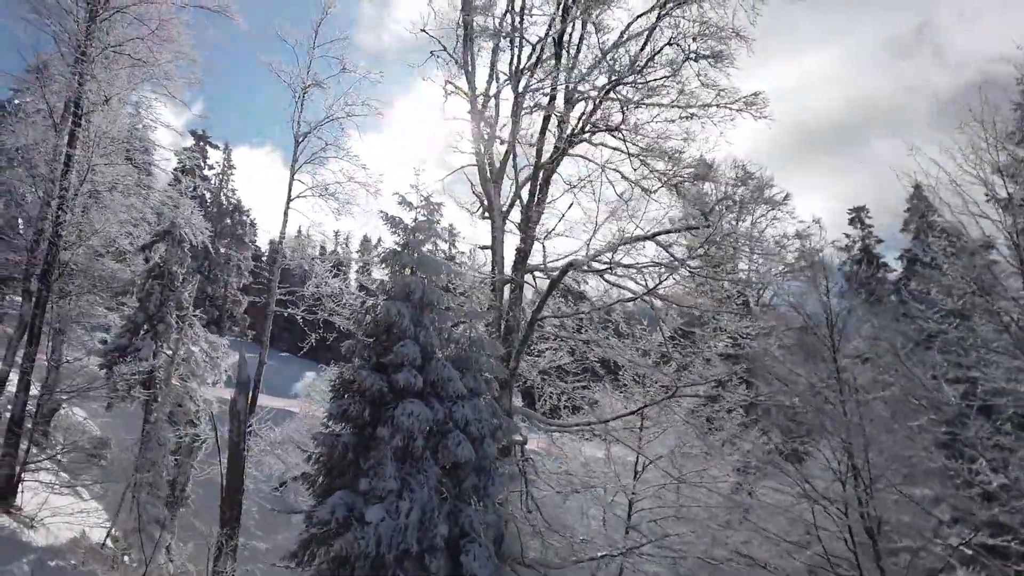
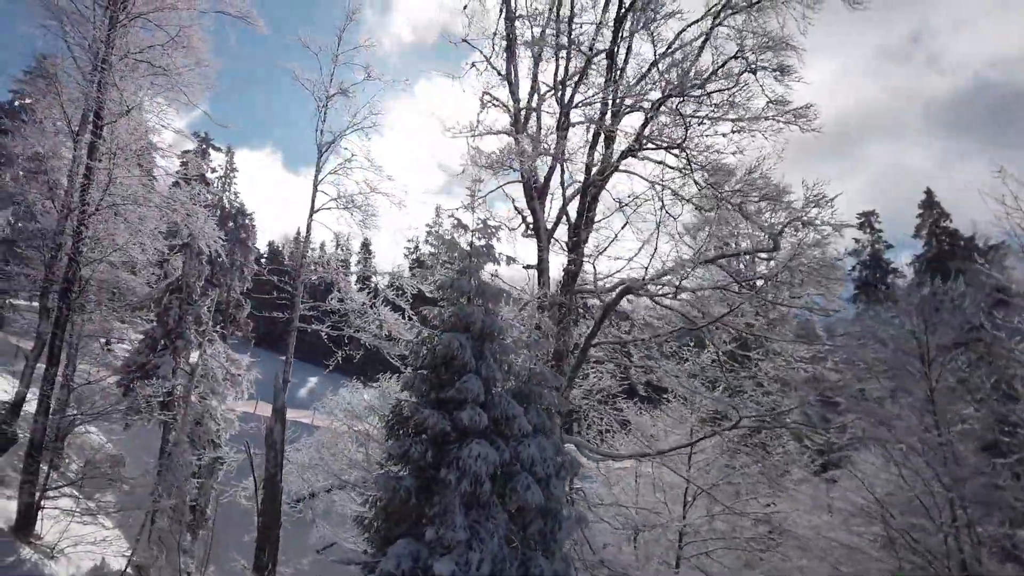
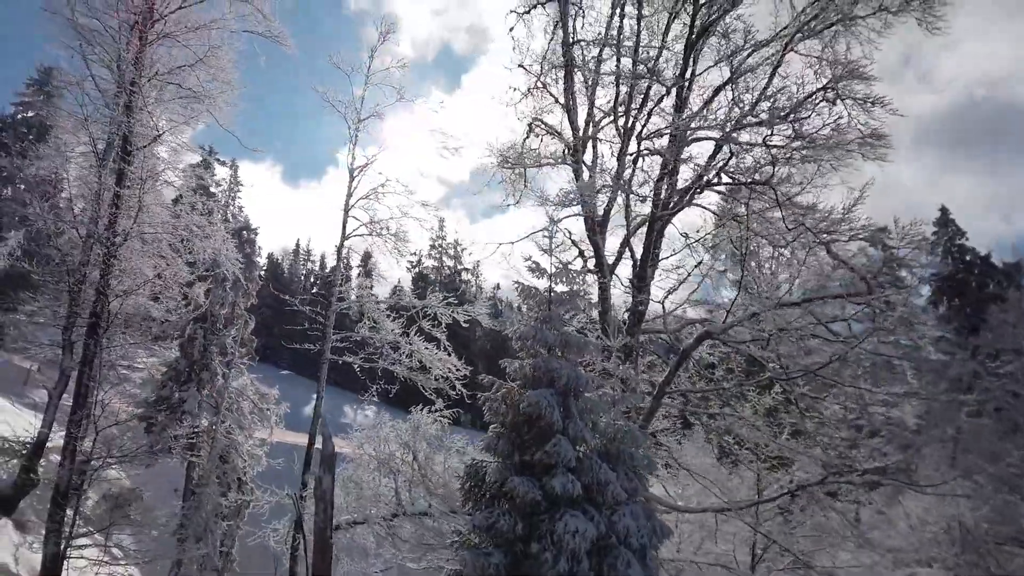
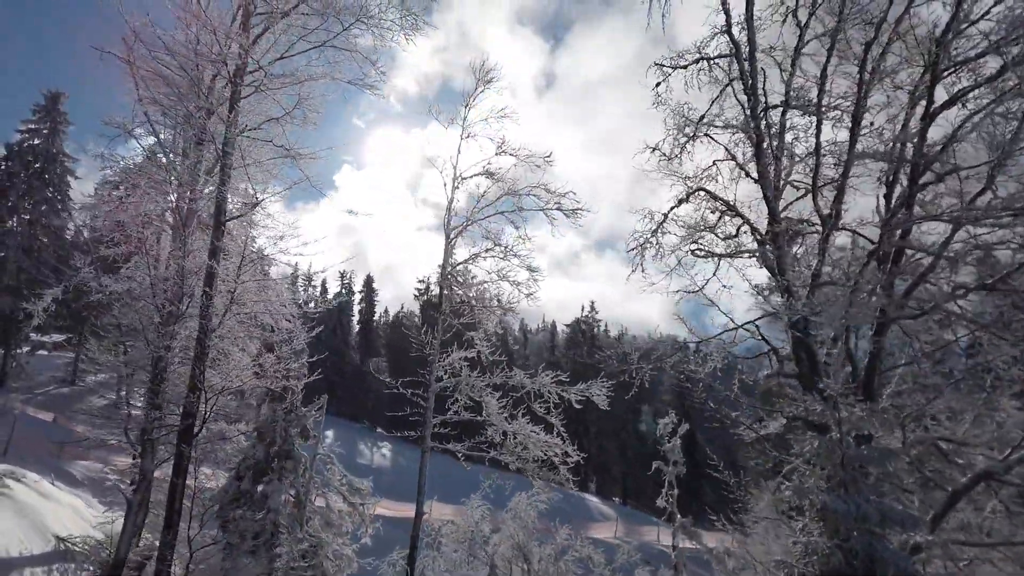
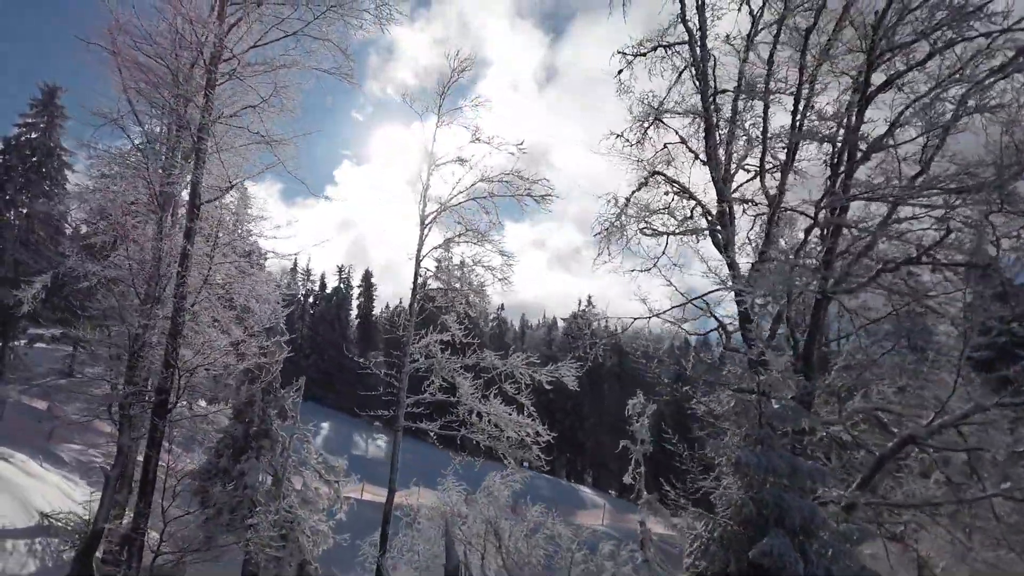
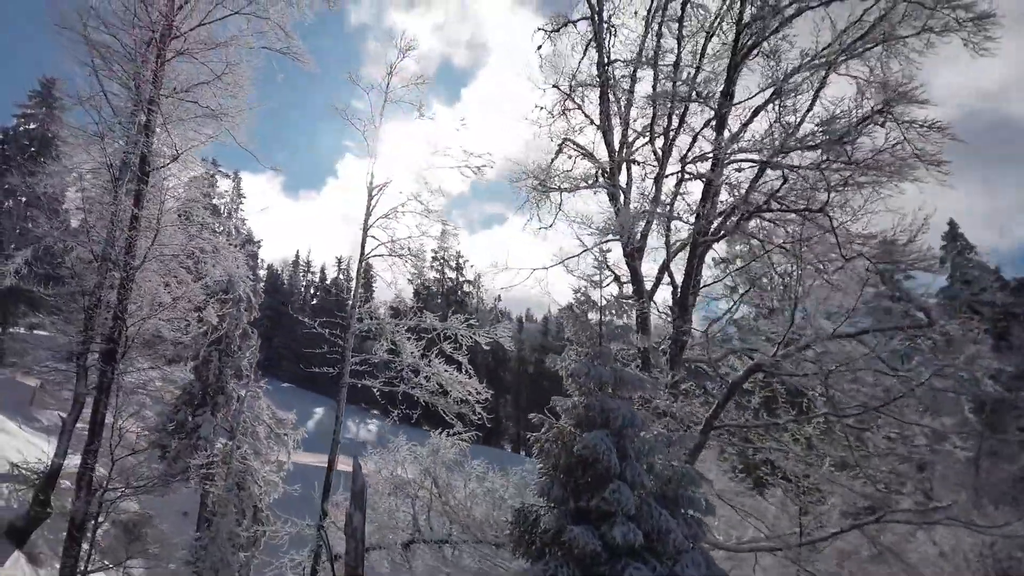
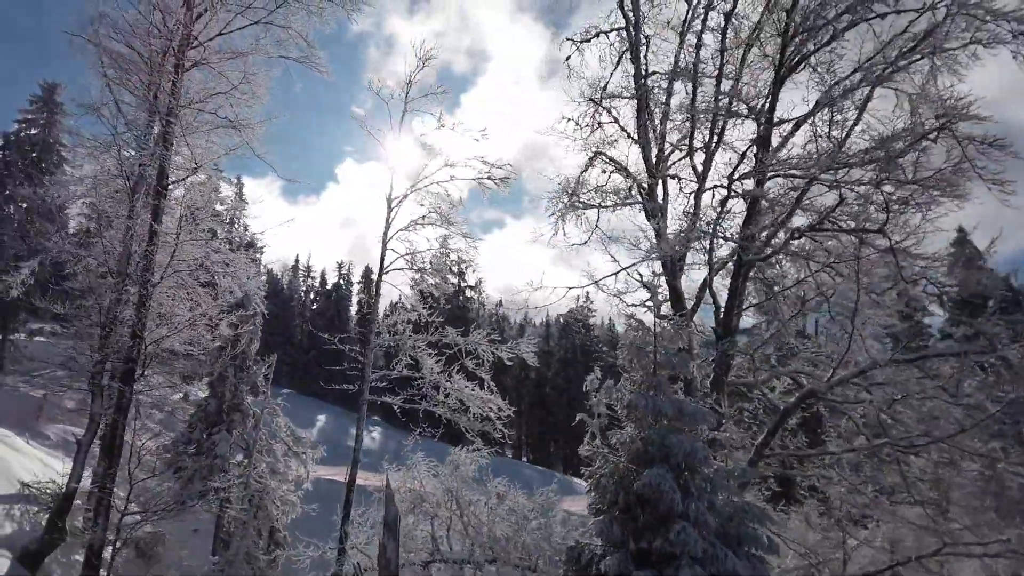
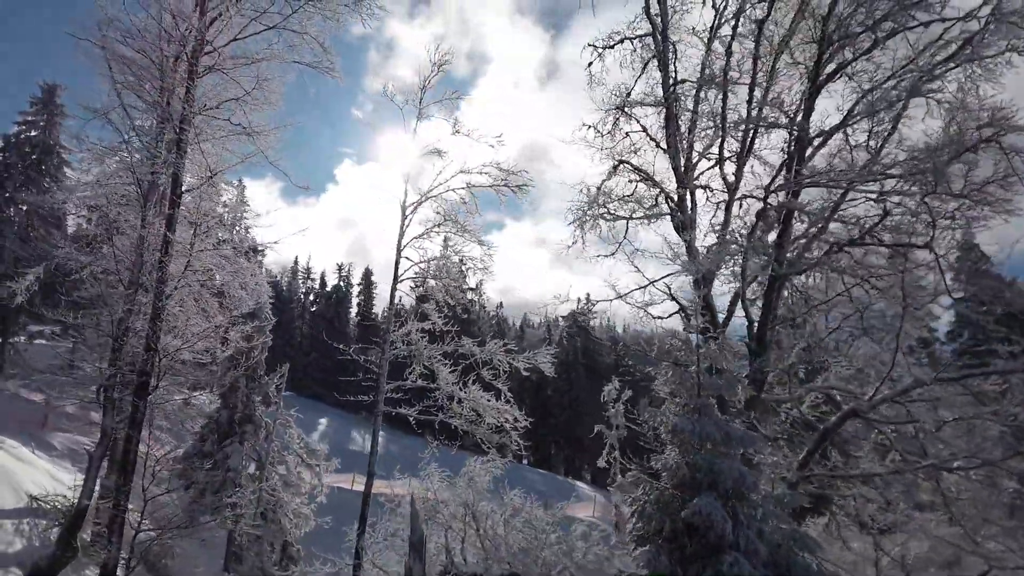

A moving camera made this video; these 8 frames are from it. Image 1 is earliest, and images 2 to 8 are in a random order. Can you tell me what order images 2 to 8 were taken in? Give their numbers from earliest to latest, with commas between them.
2, 3, 6, 7, 8, 5, 4
